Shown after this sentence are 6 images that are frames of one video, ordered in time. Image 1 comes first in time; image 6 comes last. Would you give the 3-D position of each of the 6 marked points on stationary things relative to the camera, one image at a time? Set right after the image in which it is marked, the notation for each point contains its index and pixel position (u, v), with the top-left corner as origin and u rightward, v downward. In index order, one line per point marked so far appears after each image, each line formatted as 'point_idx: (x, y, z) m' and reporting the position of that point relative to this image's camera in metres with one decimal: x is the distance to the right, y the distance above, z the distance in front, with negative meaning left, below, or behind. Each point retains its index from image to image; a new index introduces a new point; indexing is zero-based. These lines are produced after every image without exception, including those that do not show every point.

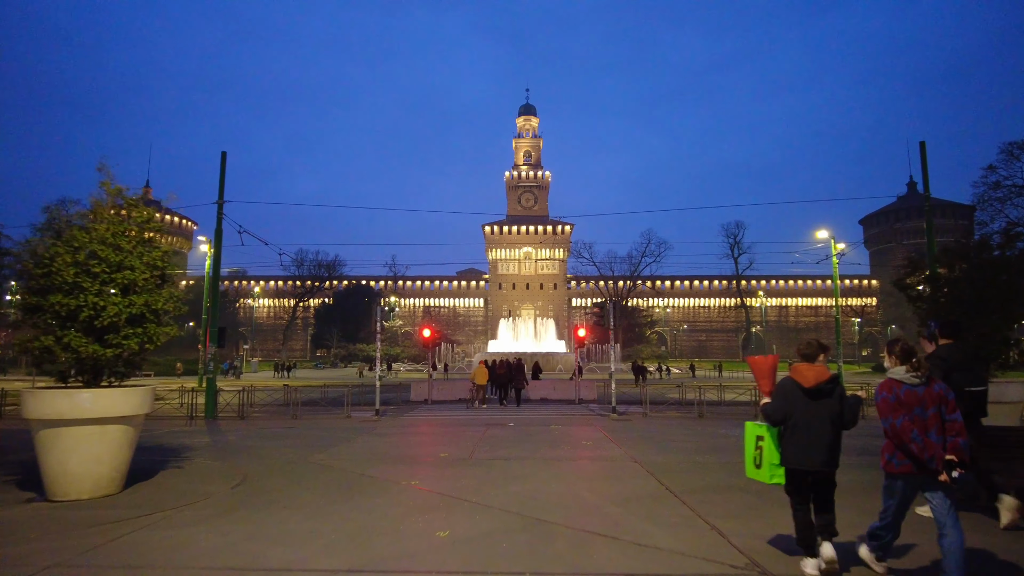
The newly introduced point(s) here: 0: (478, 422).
0: (-0.9, -3.5, +16.9) m
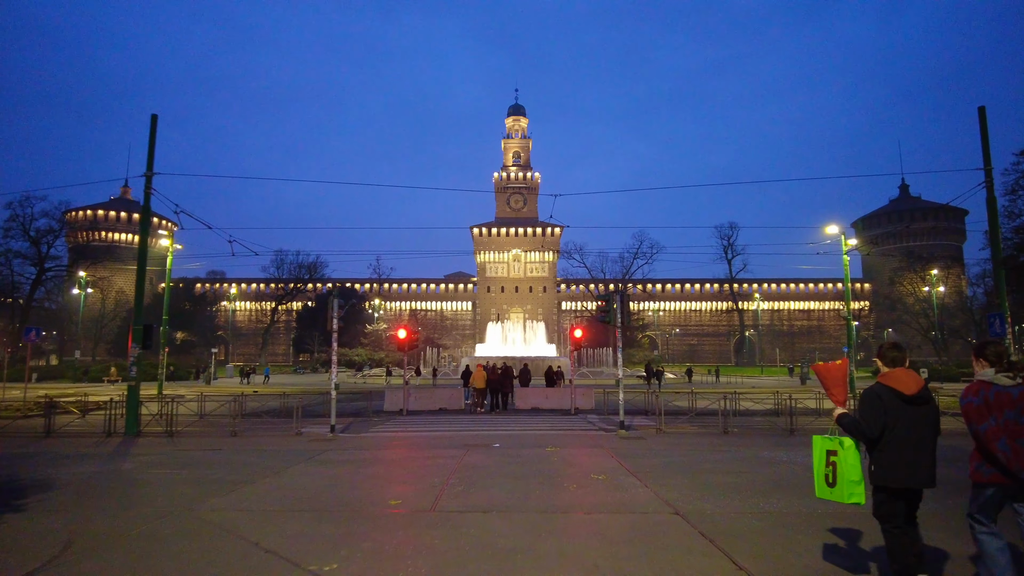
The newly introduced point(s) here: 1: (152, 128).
0: (-1.2, -3.2, +13.7) m
1: (-9.4, +4.1, +16.9) m
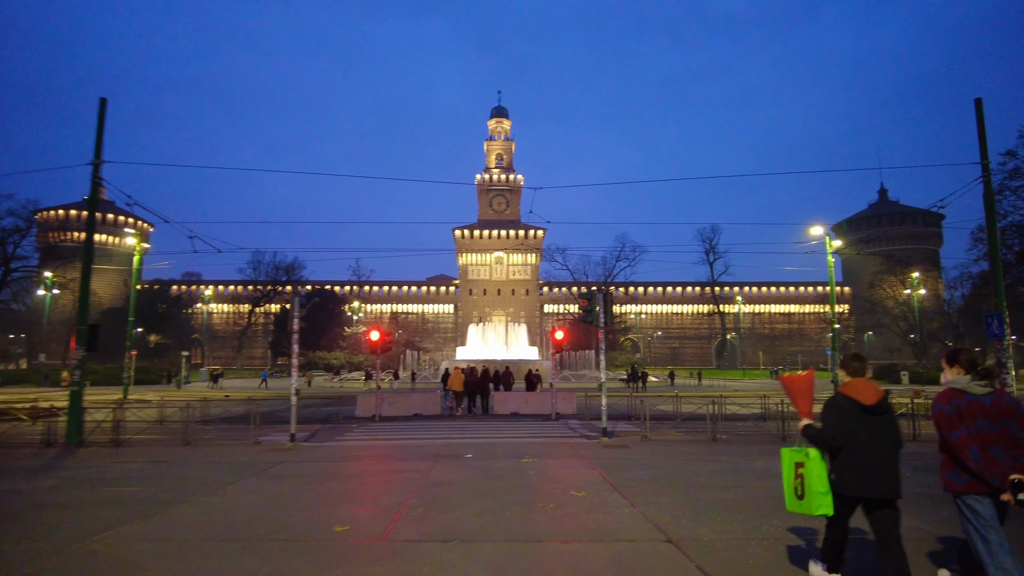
0: (-1.7, -3.2, +12.6) m
1: (-9.9, +4.2, +15.7) m
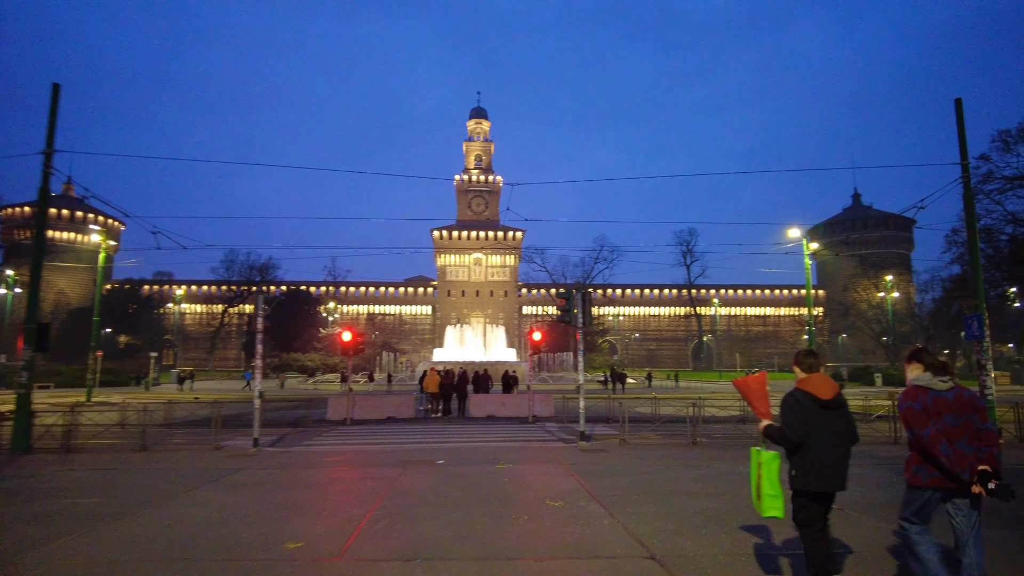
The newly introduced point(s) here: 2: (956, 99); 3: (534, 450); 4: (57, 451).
0: (-2.2, -3.1, +12.0) m
1: (-10.5, +4.2, +14.9) m
2: (+11.0, +4.7, +16.1) m
3: (+0.4, -3.1, +12.5) m
4: (-9.6, -3.4, +13.7) m
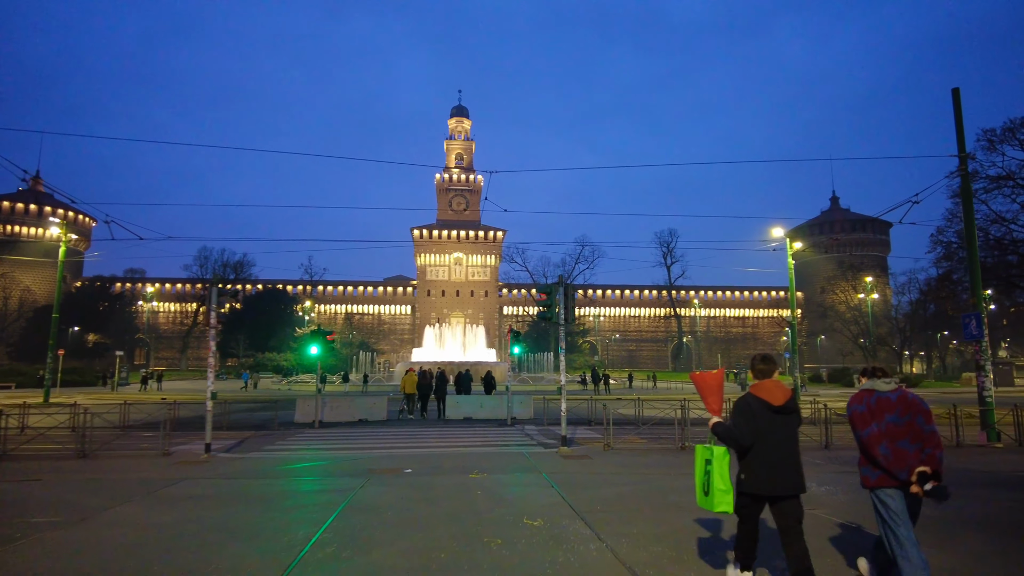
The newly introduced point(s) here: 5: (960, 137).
0: (-2.6, -3.0, +11.0) m
1: (-10.9, +4.4, +13.6) m
2: (+10.5, +4.8, +15.4) m
3: (0.0, -3.0, +11.6) m
4: (-10.0, -3.2, +12.4) m
5: (+10.6, +3.6, +15.3) m
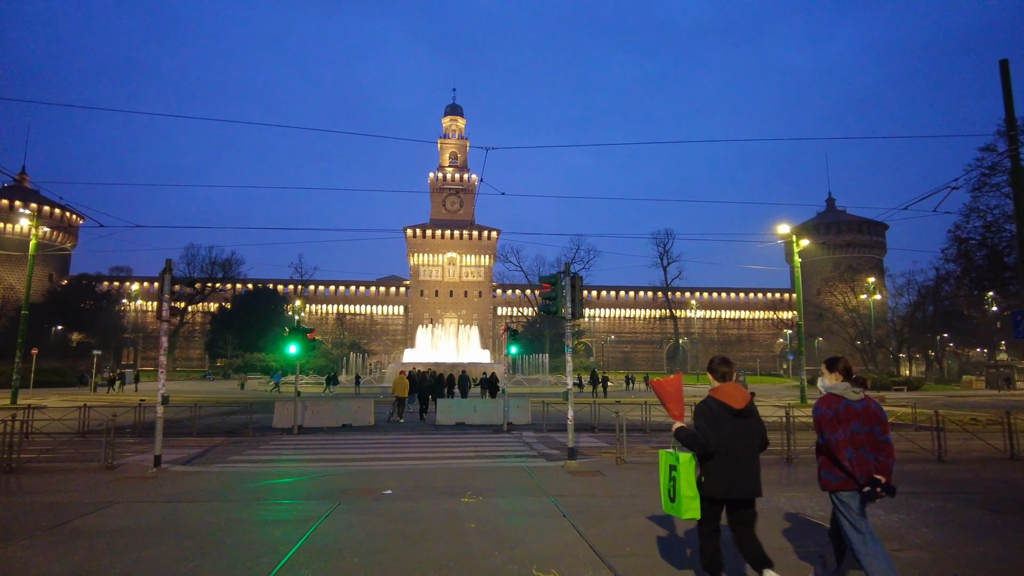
0: (-2.6, -2.8, +9.3) m
1: (-10.9, +4.7, +11.8) m
2: (+10.5, +4.9, +13.9) m
3: (0.0, -2.8, +9.9) m
4: (-10.0, -3.0, +10.7) m
5: (+10.5, +3.7, +13.8) m
